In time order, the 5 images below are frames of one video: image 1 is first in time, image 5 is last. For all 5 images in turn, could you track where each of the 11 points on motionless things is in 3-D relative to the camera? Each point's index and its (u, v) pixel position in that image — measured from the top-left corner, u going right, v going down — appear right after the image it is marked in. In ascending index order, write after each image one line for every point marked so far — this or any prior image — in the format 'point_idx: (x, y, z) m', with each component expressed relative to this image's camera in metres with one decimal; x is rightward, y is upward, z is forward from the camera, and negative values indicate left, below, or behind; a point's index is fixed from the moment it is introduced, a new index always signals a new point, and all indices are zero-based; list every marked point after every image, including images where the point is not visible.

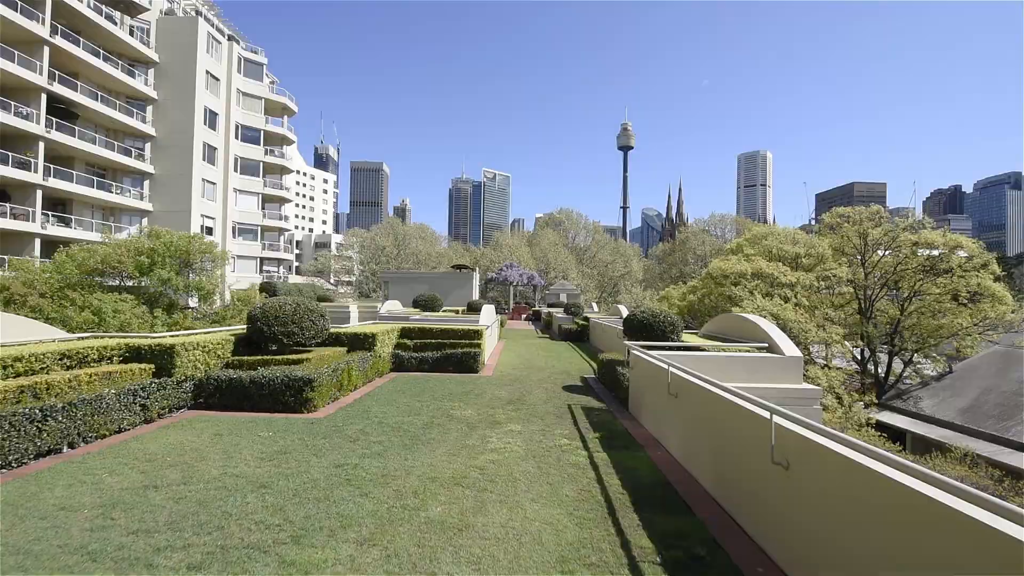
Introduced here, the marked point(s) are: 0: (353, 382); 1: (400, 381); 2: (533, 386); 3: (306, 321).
0: (-2.7, -1.6, +8.3) m
1: (-2.2, -1.8, +9.6) m
2: (+0.4, -1.8, +9.3) m
3: (-3.5, -0.6, +8.5) m
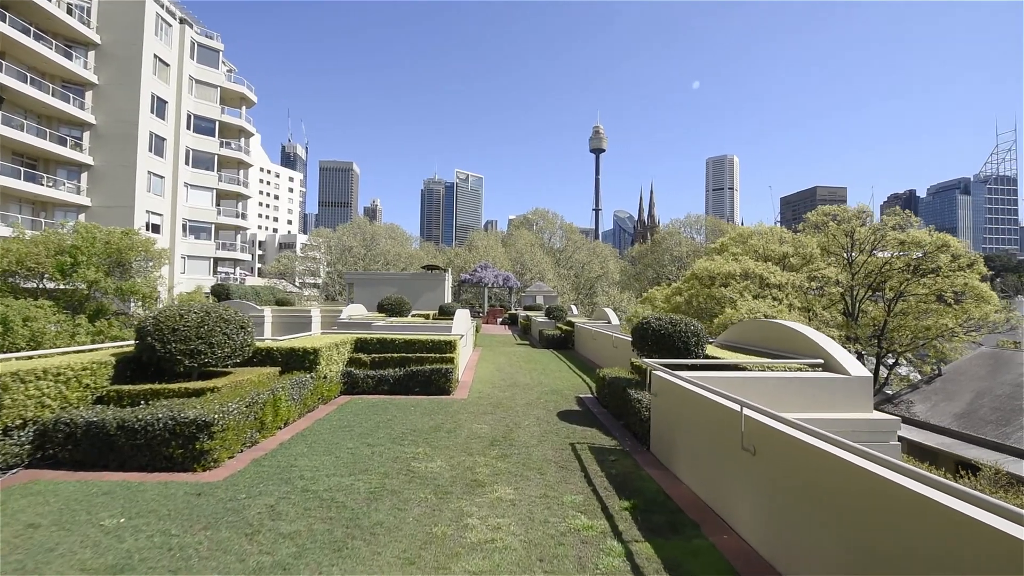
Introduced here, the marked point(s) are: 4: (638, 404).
0: (-2.9, -1.6, +6.2) m
1: (-2.5, -1.8, +7.5) m
2: (+0.1, -1.8, +7.4) m
3: (-3.7, -0.6, +6.4) m
4: (+1.6, -1.5, +6.5) m
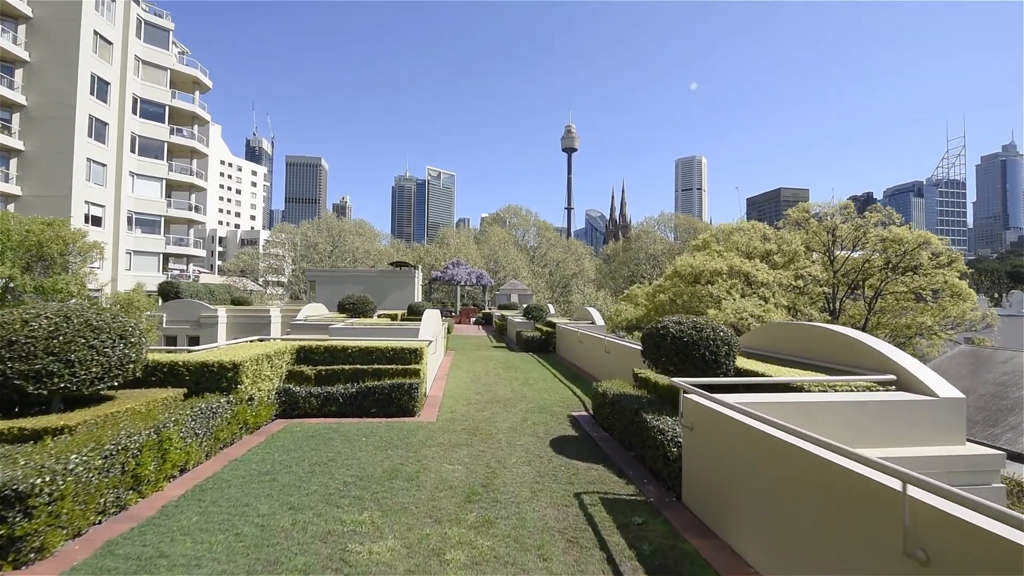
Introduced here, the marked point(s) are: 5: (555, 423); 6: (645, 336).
0: (-3.0, -1.6, +4.5) m
1: (-2.7, -1.8, +5.8) m
2: (-0.1, -1.8, +5.8) m
3: (-3.9, -0.6, +4.6) m
4: (+1.4, -1.4, +5.0) m
5: (+0.6, -1.9, +6.9) m
6: (+1.6, -0.6, +6.0) m
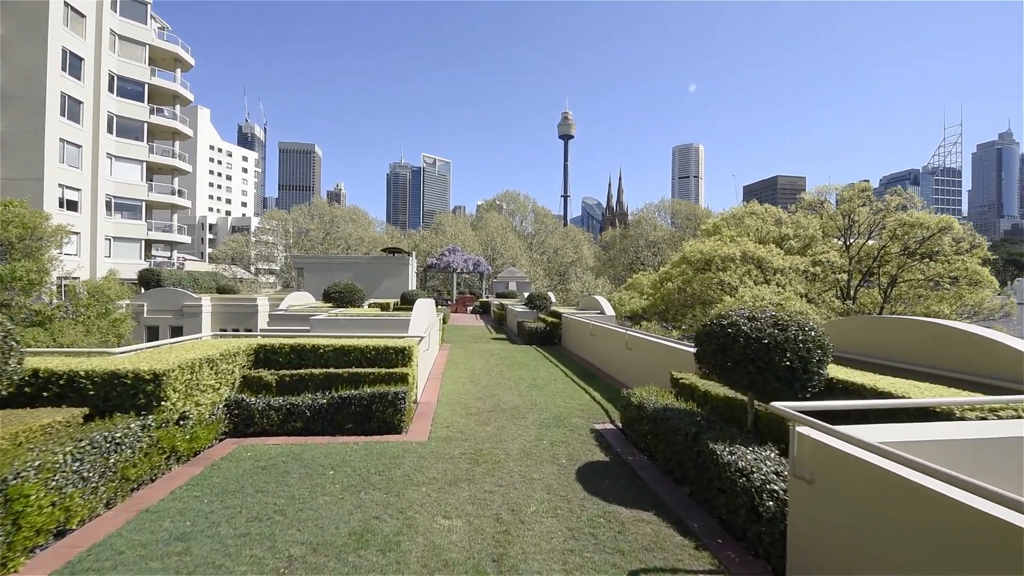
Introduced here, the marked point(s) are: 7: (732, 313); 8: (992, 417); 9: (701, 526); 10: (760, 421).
0: (-2.9, -1.5, +3.0) m
1: (-2.6, -1.6, +4.3) m
2: (0.0, -1.7, +4.3) m
3: (-3.7, -0.4, +3.1) m
4: (+1.6, -1.3, +3.6) m
5: (+0.7, -1.7, +5.5) m
6: (+1.7, -0.4, +4.6) m
7: (+2.0, -0.2, +4.5) m
8: (+3.1, -0.8, +3.3) m
9: (+1.4, -1.7, +3.7) m
10: (+2.2, -1.2, +4.4) m
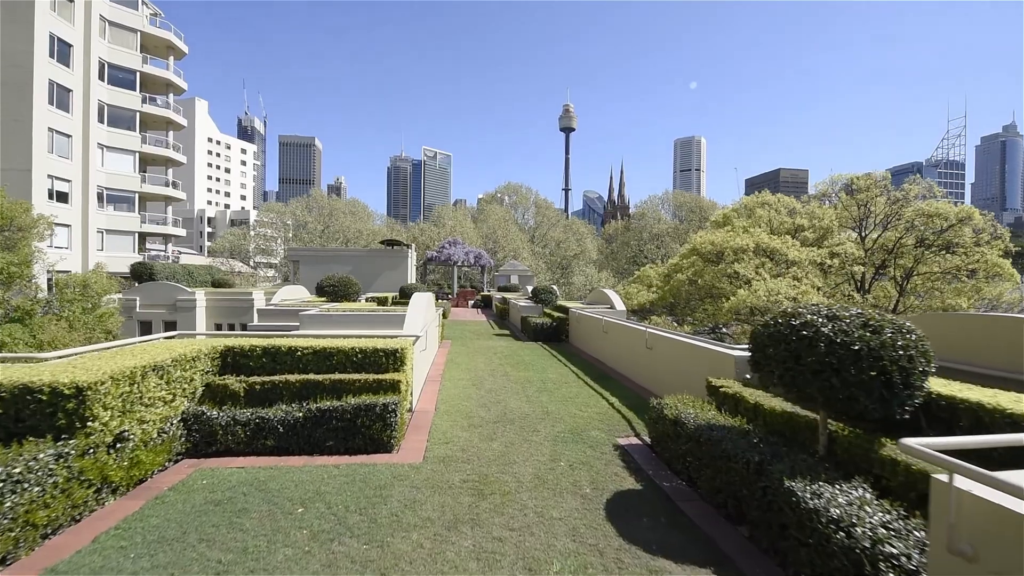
0: (-2.8, -1.4, +2.1) m
1: (-2.5, -1.6, +3.5) m
2: (+0.1, -1.6, +3.5) m
3: (-3.6, -0.4, +2.2) m
4: (+1.7, -1.3, +2.7) m
5: (+0.8, -1.6, +4.6) m
6: (+1.8, -0.4, +3.7) m
7: (+2.1, -0.2, +3.6) m
8: (+3.2, -0.8, +2.4) m
9: (+1.5, -1.7, +2.8) m
10: (+2.3, -1.1, +3.5) m
